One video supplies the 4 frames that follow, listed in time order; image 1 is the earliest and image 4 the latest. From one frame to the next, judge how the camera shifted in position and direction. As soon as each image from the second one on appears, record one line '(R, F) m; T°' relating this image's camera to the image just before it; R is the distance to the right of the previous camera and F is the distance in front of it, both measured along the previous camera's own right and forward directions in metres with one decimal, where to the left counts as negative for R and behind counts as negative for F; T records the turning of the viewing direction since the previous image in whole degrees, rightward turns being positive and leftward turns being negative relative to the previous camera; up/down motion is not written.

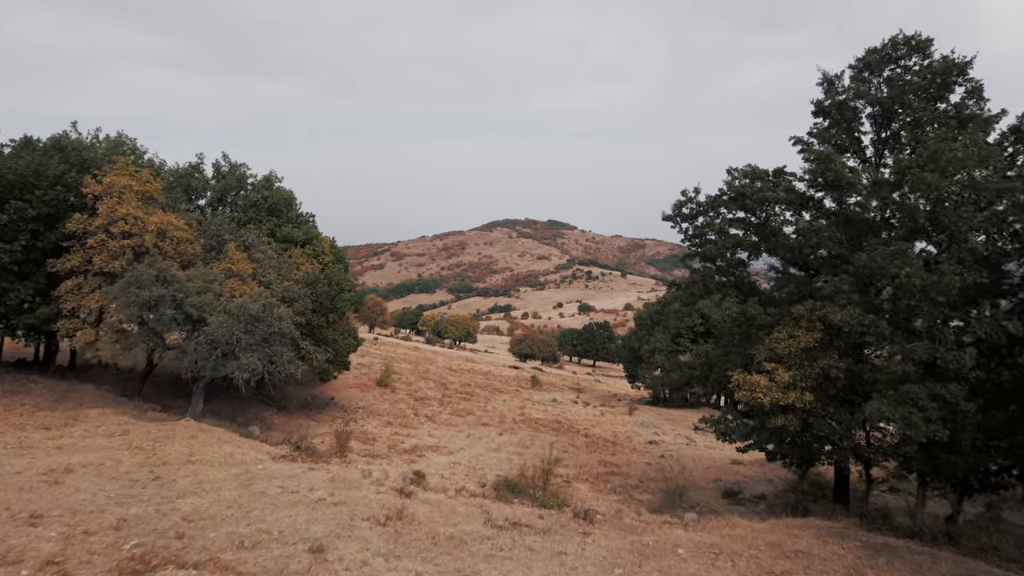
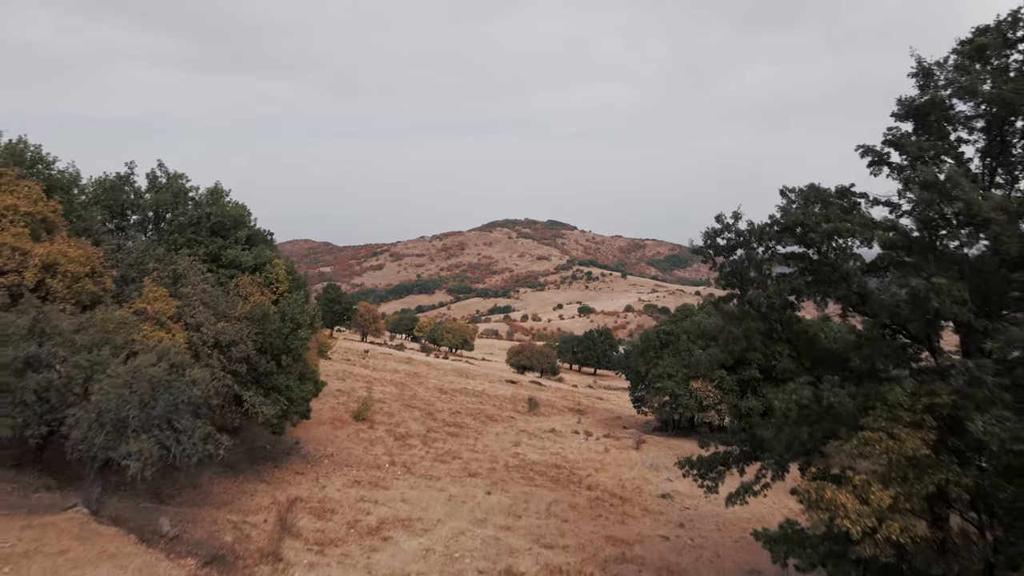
(+0.2, +1.5) m; 0°
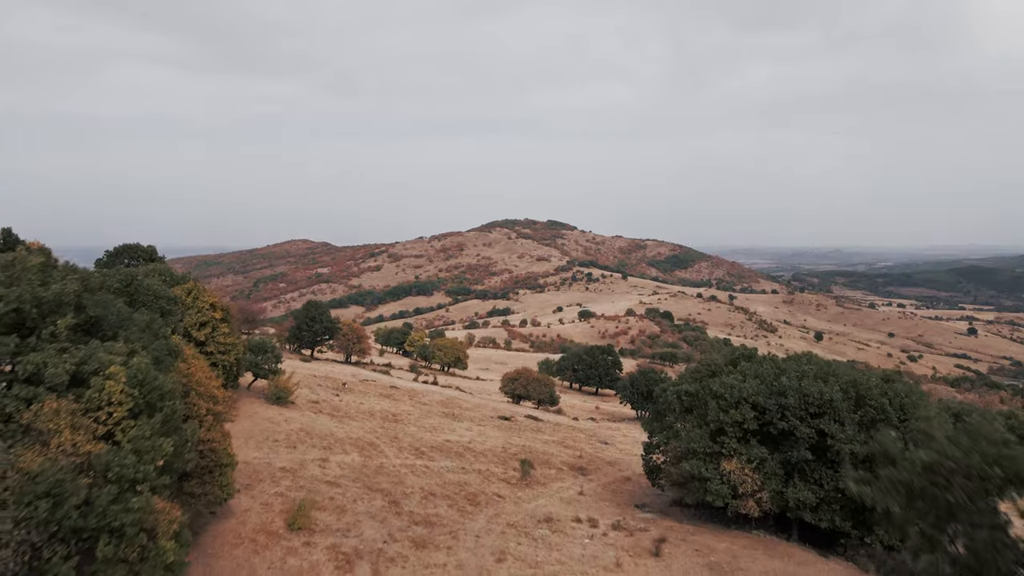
(+0.3, +3.0) m; 0°
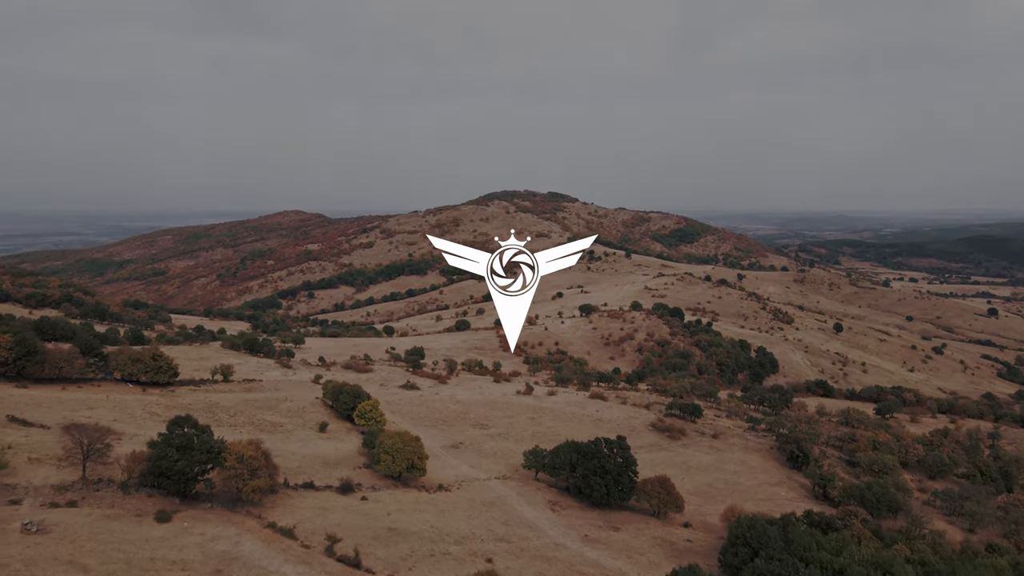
(+1.7, +12.7) m; 0°
